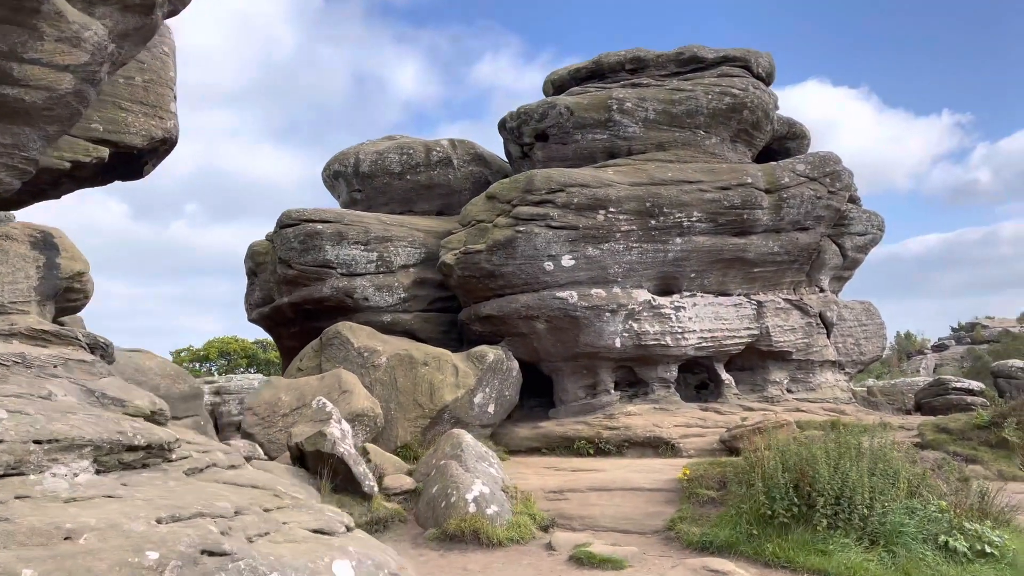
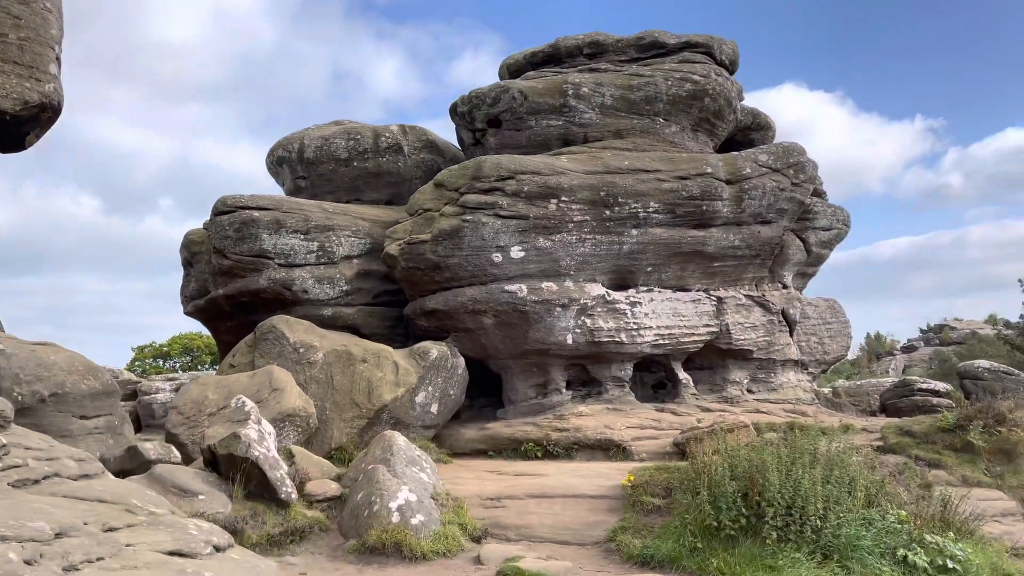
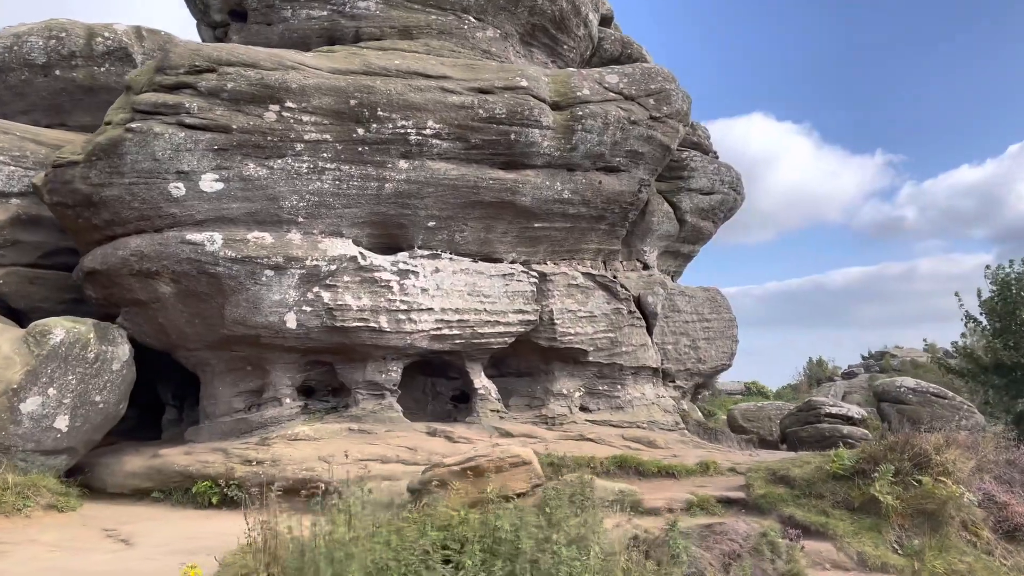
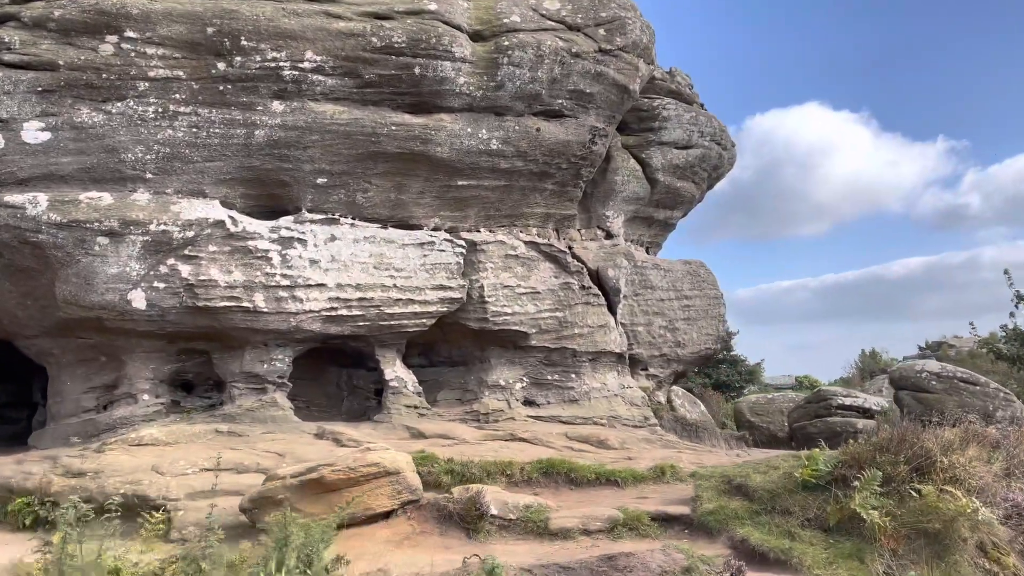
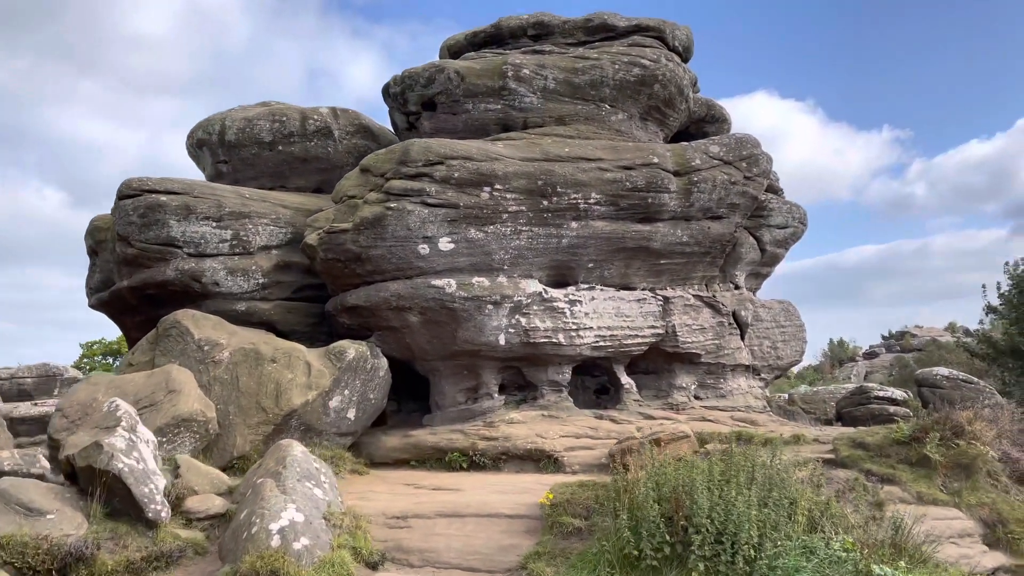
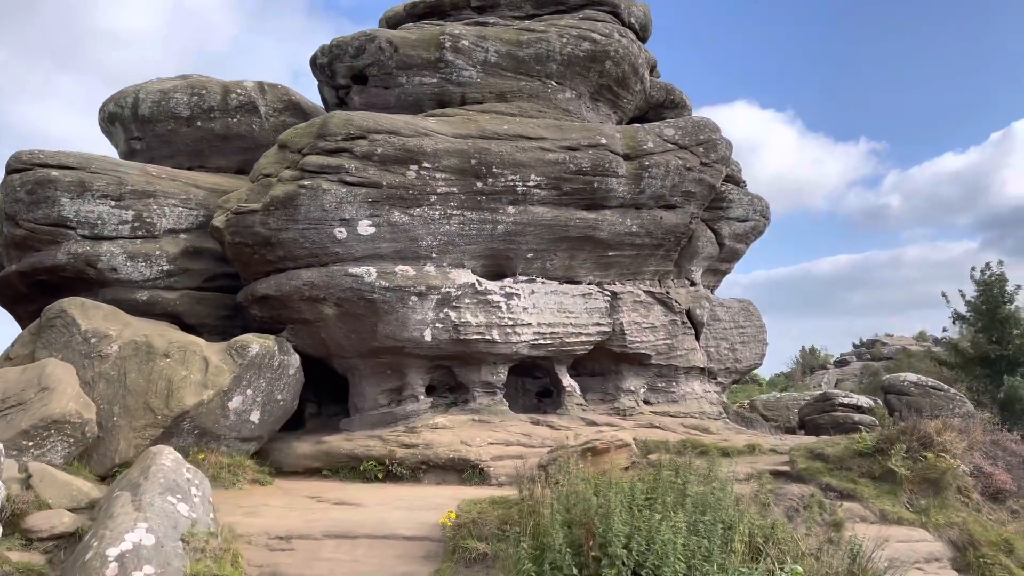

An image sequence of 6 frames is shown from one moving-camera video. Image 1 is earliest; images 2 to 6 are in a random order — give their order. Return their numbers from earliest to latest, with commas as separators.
2, 5, 6, 3, 4
